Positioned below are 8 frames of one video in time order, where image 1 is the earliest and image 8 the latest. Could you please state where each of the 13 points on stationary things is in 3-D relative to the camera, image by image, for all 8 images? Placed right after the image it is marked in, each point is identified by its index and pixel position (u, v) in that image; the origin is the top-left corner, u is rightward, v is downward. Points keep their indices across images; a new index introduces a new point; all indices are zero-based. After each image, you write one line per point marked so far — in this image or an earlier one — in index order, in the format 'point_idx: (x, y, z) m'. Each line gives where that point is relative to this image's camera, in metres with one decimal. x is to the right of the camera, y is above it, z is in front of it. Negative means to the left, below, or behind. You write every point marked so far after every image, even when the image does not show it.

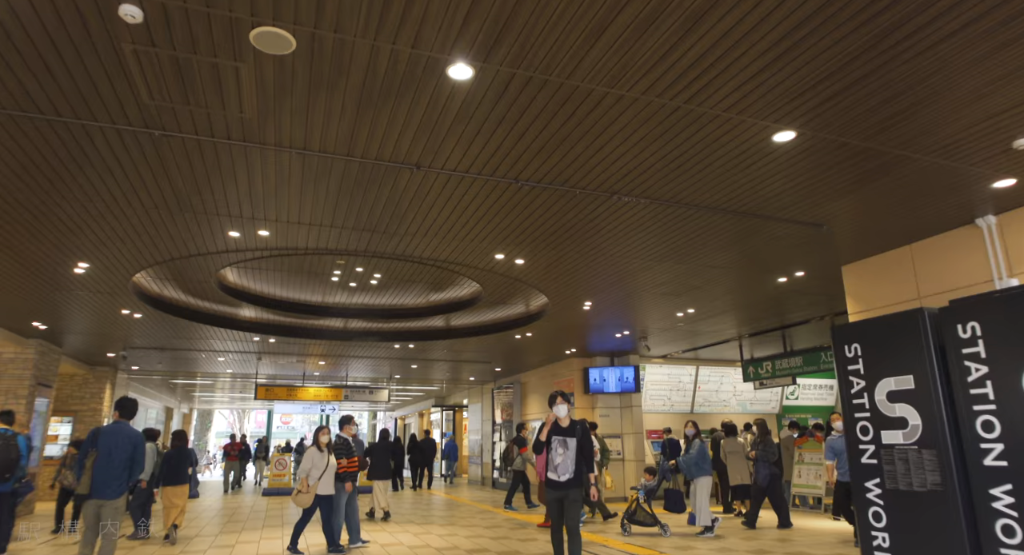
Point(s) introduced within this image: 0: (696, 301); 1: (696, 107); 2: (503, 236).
0: (+3.2, -0.4, +10.7) m
1: (+1.3, +1.2, +4.3) m
2: (-0.1, +0.5, +6.8) m
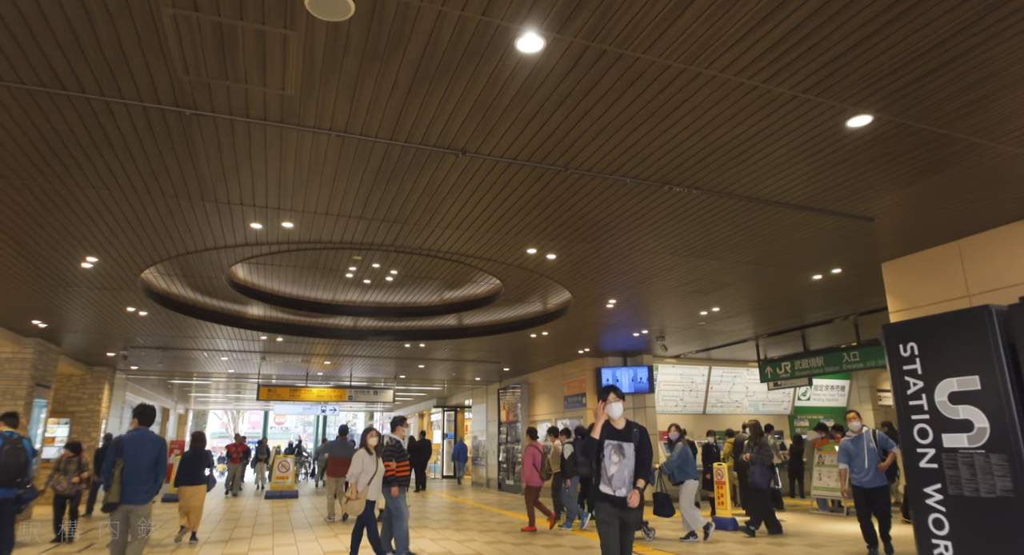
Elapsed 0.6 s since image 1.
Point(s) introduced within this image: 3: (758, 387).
0: (+3.6, -0.4, +10.4) m
1: (+1.7, +1.2, +4.0) m
2: (+0.3, +0.5, +6.5) m
3: (+6.8, -3.0, +17.2) m
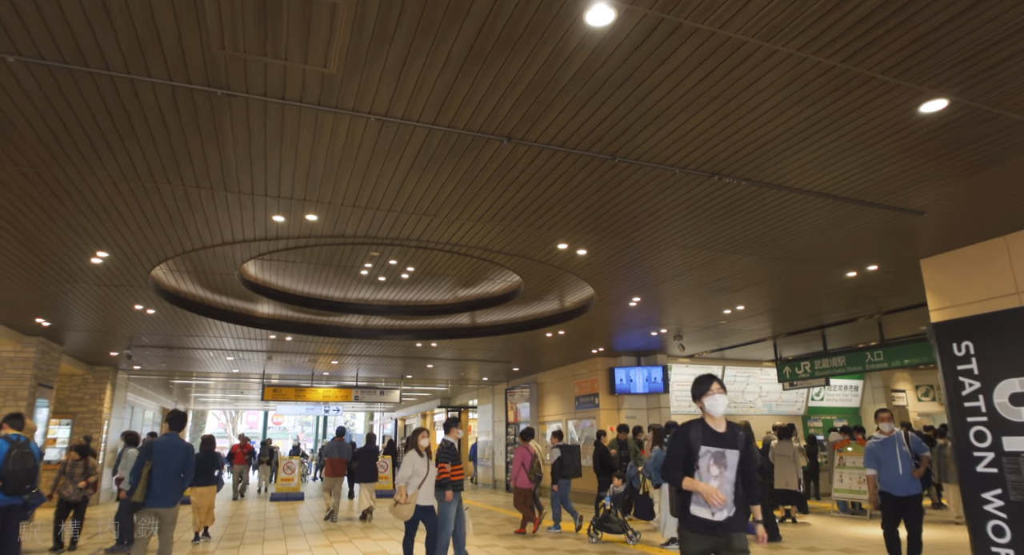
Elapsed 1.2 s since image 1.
0: (+3.9, -0.4, +10.2) m
1: (+2.0, +1.3, +3.7) m
2: (+0.6, +0.6, +6.2) m
3: (+7.1, -3.0, +16.9) m
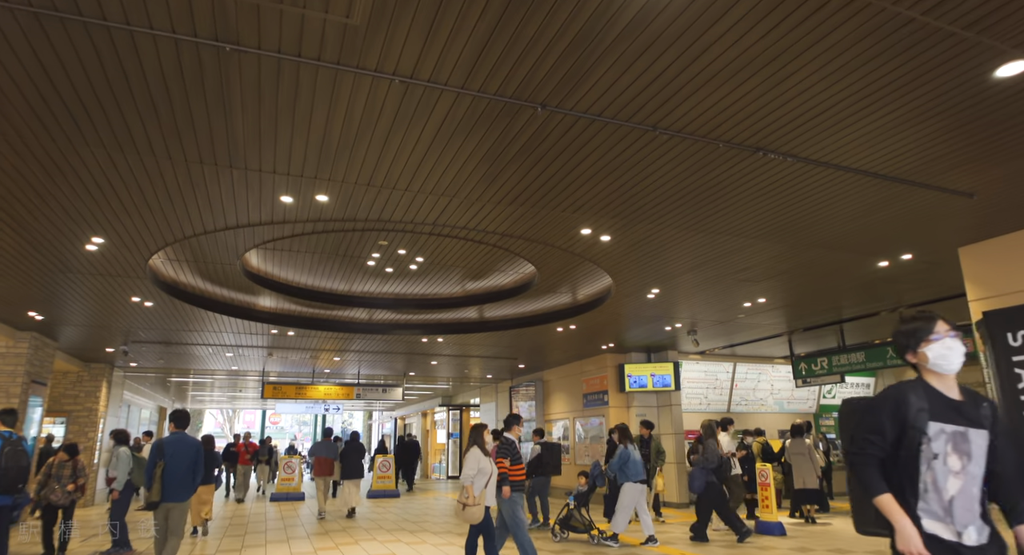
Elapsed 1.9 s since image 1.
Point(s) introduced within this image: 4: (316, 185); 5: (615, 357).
0: (+4.1, -0.2, +9.8) m
1: (+2.3, +1.4, +3.3) m
2: (+0.9, +0.7, +5.8) m
3: (+7.3, -2.9, +16.6) m
4: (-1.7, +0.8, +5.3) m
5: (+2.5, -1.9, +15.2) m
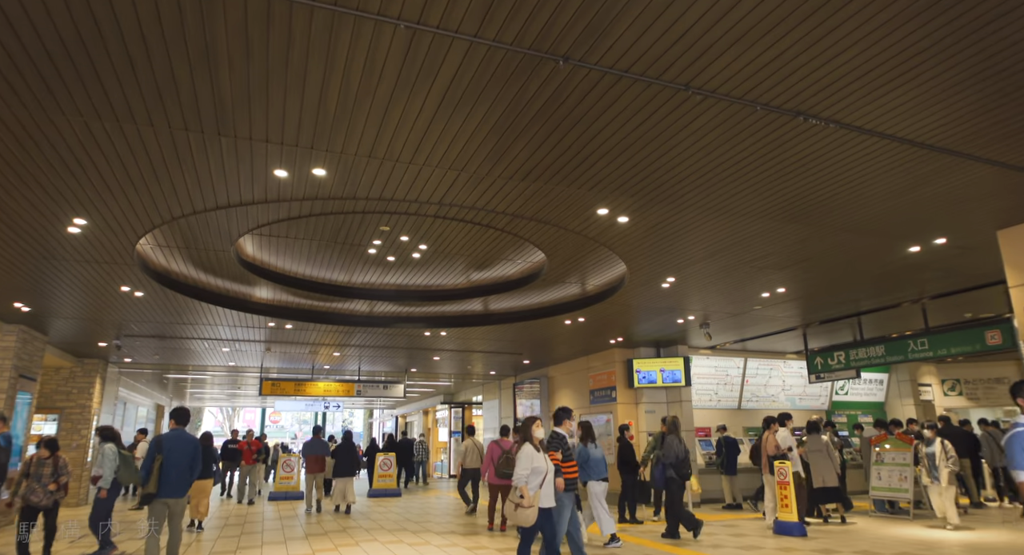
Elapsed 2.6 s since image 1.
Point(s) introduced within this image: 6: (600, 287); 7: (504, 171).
0: (+4.2, -0.1, +9.4) m
1: (+2.4, +1.6, +2.9) m
2: (+1.0, +0.9, +5.4) m
3: (+7.4, -2.7, +16.1) m
4: (-1.6, +1.0, +4.9) m
5: (+2.6, -1.8, +14.7) m
6: (+1.5, -0.2, +10.3) m
7: (-0.1, +0.9, +5.2) m
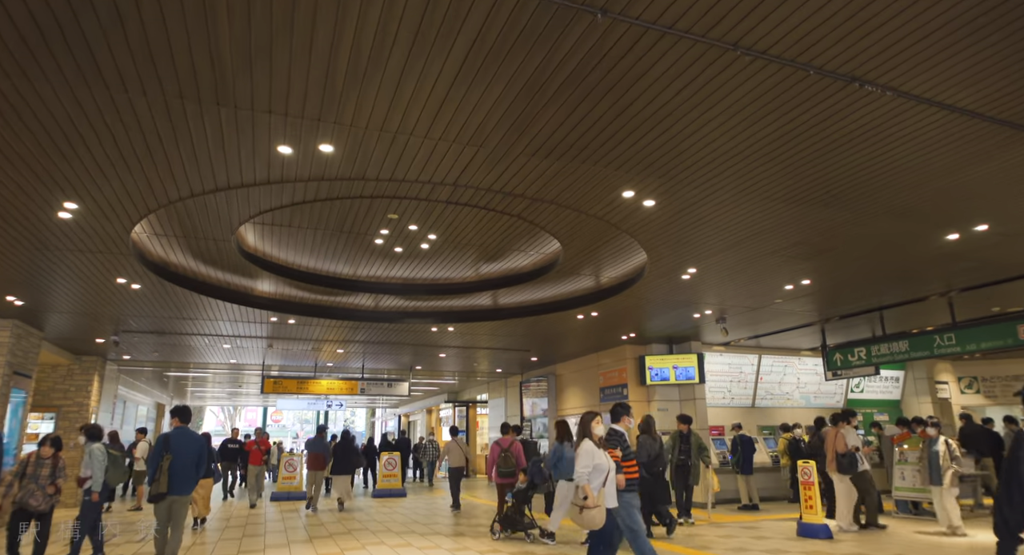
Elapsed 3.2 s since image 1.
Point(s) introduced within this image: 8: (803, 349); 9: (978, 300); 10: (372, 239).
0: (+4.4, +0.1, +9.0) m
1: (+2.5, +1.7, +2.5) m
2: (+1.1, +1.0, +5.0) m
3: (+7.6, -2.6, +15.7) m
4: (-1.4, +1.1, +4.5) m
5: (+2.8, -1.6, +14.3) m
6: (+1.6, 0.0, +9.9) m
7: (+0.1, +1.0, +4.8) m
8: (+7.3, -1.8, +15.5) m
9: (+8.1, -0.4, +10.7) m
10: (-1.9, +0.5, +8.5) m
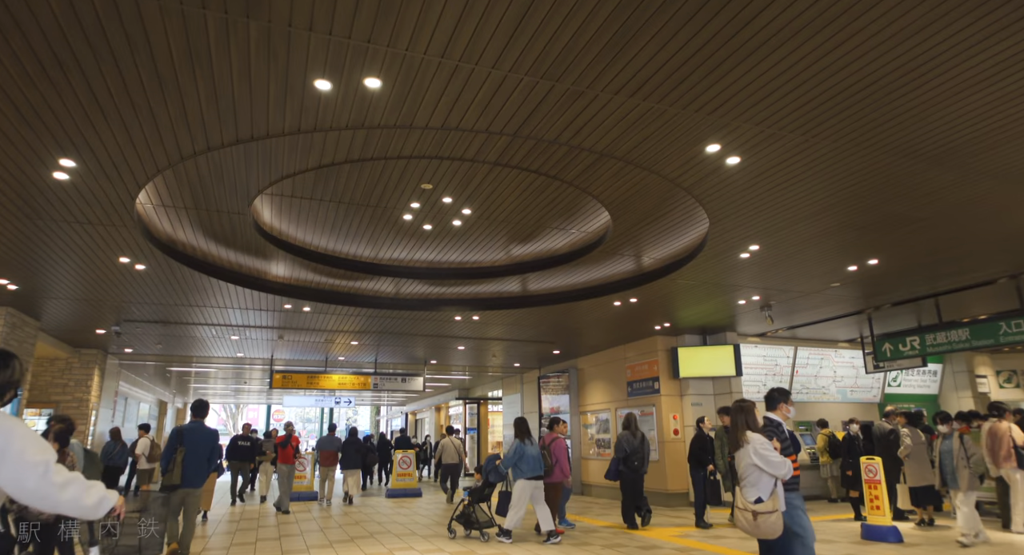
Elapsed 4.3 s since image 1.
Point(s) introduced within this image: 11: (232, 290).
0: (+4.9, +0.3, +8.2) m
1: (+3.1, +1.9, +1.7) m
2: (+1.7, +1.2, +4.2) m
3: (+8.1, -2.3, +15.0) m
4: (-0.9, +1.3, +3.8) m
5: (+3.4, -1.4, +13.6) m
6: (+2.2, +0.2, +9.1) m
7: (+0.6, +1.3, +4.0) m
8: (+7.8, -1.5, +14.7) m
9: (+8.6, -0.1, +9.9) m
10: (-1.4, +0.8, +7.7) m
11: (-4.3, -0.2, +9.5) m
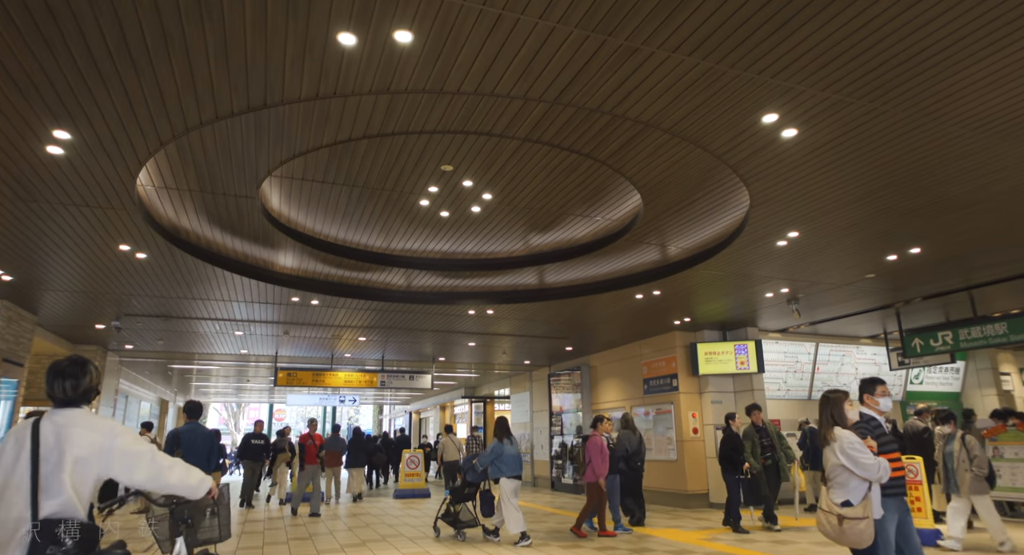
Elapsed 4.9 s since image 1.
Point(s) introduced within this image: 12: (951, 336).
0: (+5.2, +0.5, +7.8) m
1: (+3.3, +2.1, +1.3) m
2: (+1.9, +1.4, +3.8) m
3: (+8.4, -2.1, +14.6) m
4: (-0.6, +1.5, +3.3) m
5: (+3.6, -1.2, +13.2) m
6: (+2.4, +0.4, +8.7) m
7: (+0.9, +1.4, +3.6) m
8: (+8.1, -1.4, +14.3) m
9: (+8.9, 0.0, +9.5) m
10: (-1.1, +0.9, +7.3) m
11: (-4.0, -0.1, +9.1) m
12: (+7.7, -1.0, +11.0) m
